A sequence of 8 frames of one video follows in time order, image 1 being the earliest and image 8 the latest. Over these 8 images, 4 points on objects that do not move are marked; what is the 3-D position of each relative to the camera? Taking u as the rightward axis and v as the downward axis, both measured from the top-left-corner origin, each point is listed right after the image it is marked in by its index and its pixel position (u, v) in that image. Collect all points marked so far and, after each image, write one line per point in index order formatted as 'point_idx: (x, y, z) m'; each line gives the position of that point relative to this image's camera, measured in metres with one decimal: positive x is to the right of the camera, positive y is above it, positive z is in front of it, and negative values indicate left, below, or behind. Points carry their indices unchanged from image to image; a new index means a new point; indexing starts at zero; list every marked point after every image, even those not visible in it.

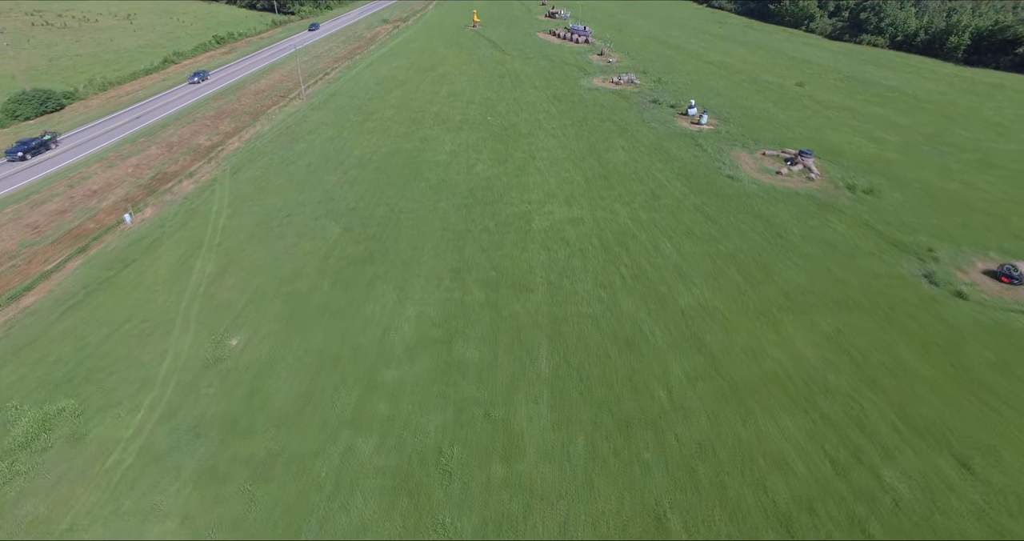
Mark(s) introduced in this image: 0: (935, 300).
0: (+12.8, -0.9, +18.6) m
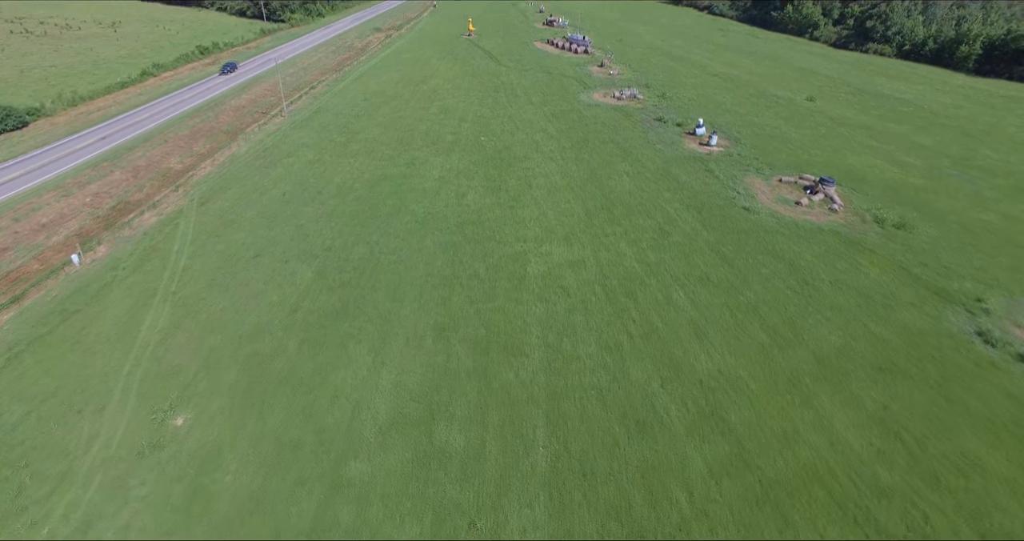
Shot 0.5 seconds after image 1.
0: (+12.5, -2.4, +16.1) m
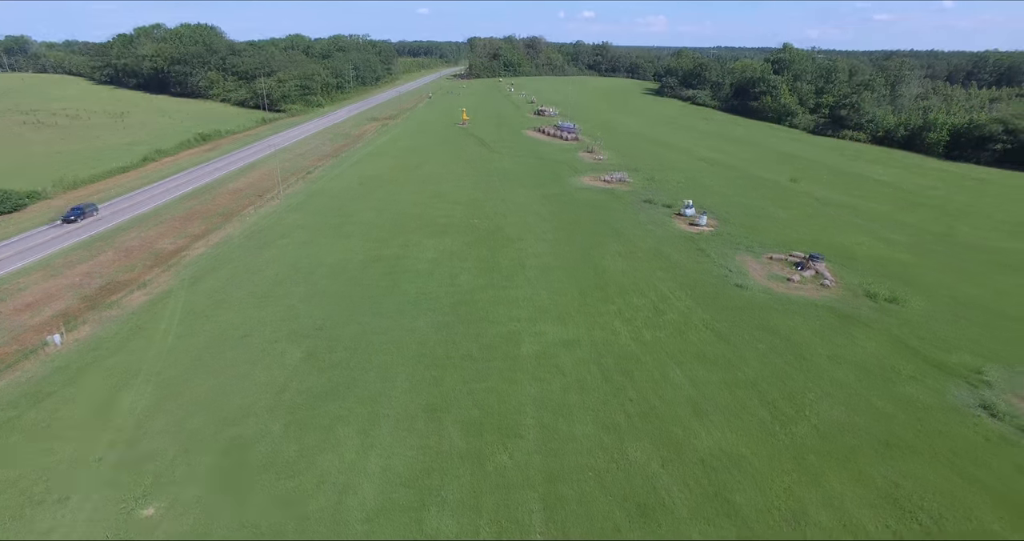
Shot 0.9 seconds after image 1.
0: (+12.4, -4.3, +15.7) m
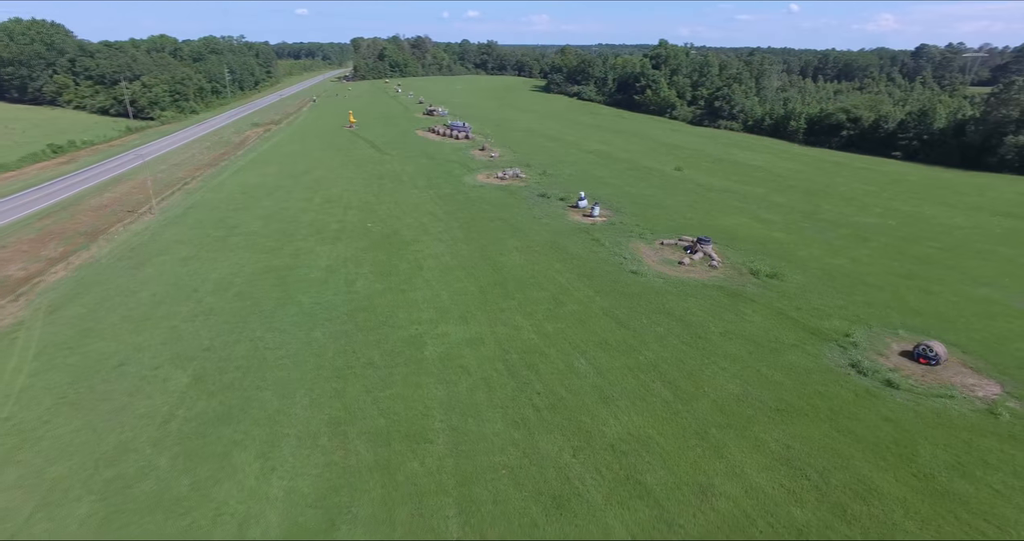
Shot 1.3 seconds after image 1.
0: (+10.0, -3.5, +17.2) m
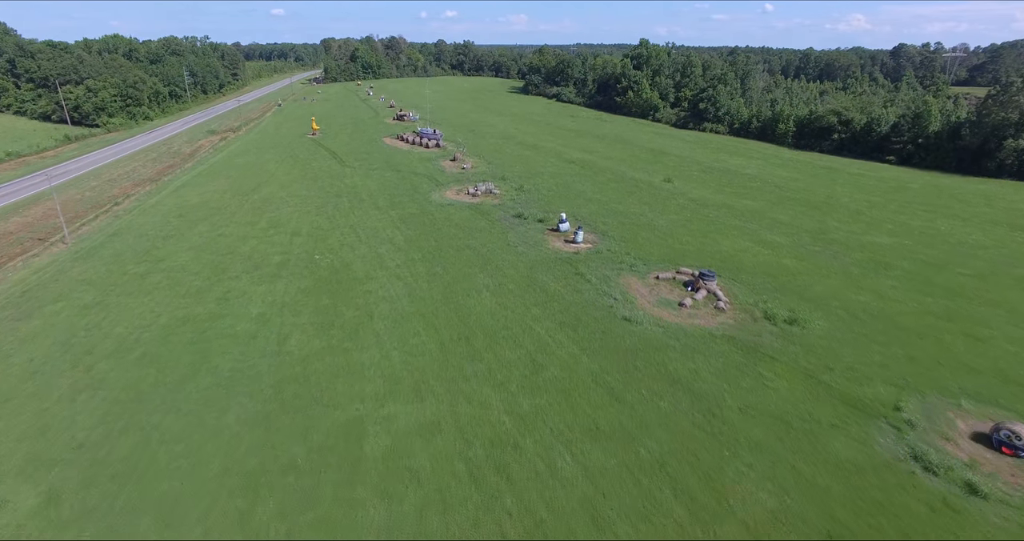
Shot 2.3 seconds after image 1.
0: (+9.2, -5.0, +13.0) m
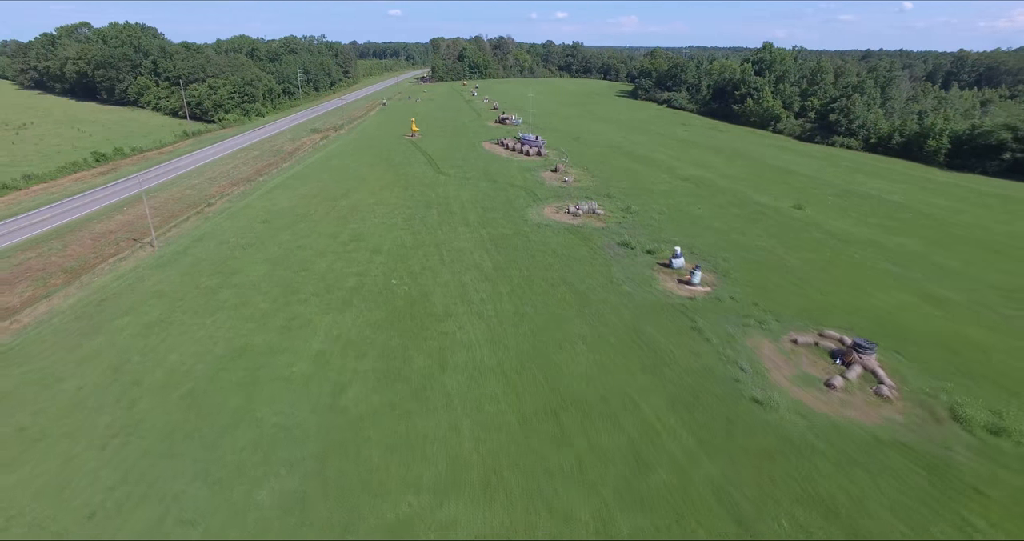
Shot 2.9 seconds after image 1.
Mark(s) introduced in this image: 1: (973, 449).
0: (+10.4, -7.2, +7.7) m
1: (+11.1, -4.3, +14.8) m
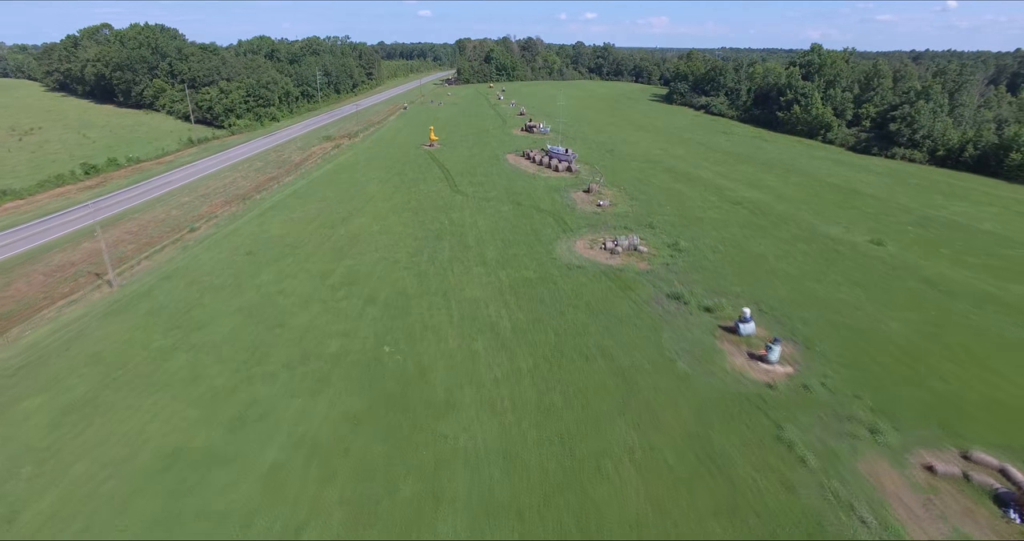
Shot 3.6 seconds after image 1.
0: (+10.3, -9.4, +1.9) m
1: (+11.3, -6.6, +9.0) m
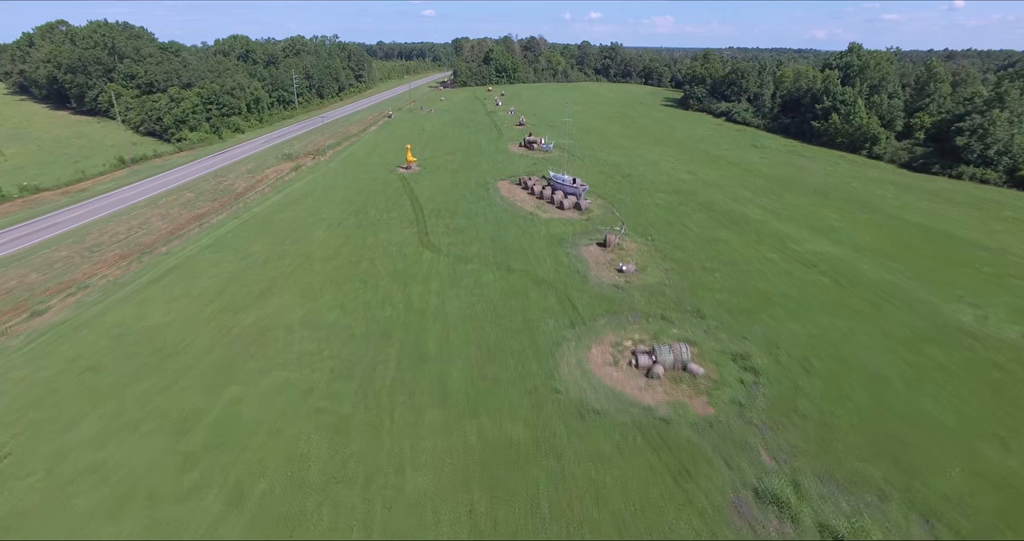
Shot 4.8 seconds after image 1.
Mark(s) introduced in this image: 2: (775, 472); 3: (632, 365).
0: (+9.5, -13.4, -8.5) m
1: (+10.6, -10.6, -1.5) m
2: (+6.0, -4.5, +13.9) m
3: (+3.6, -2.8, +18.4) m
